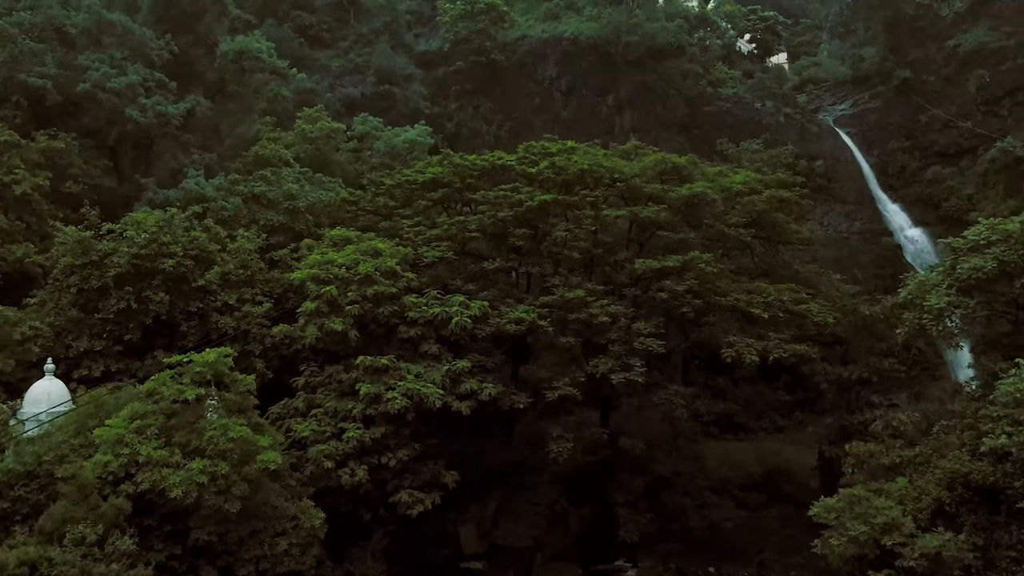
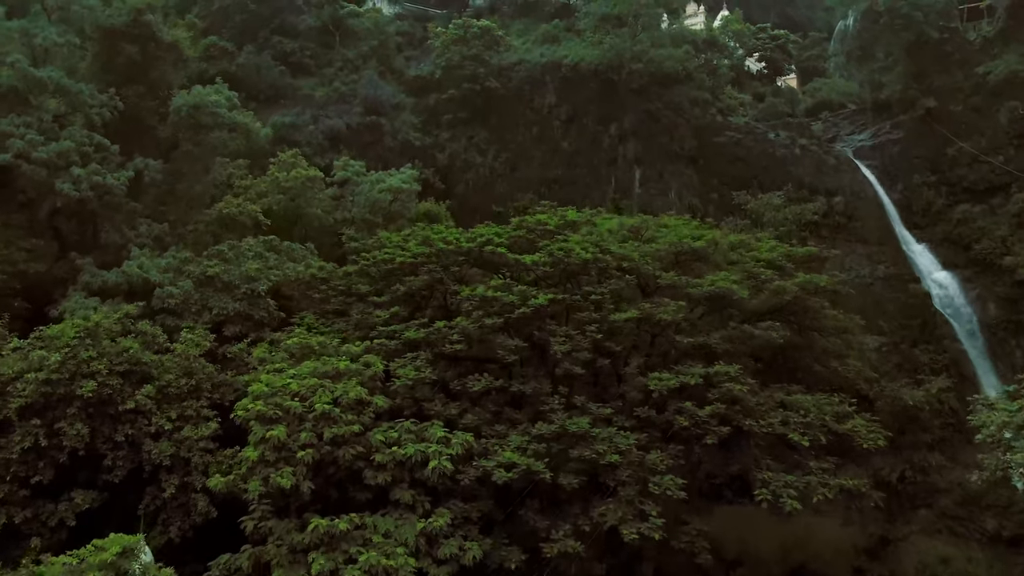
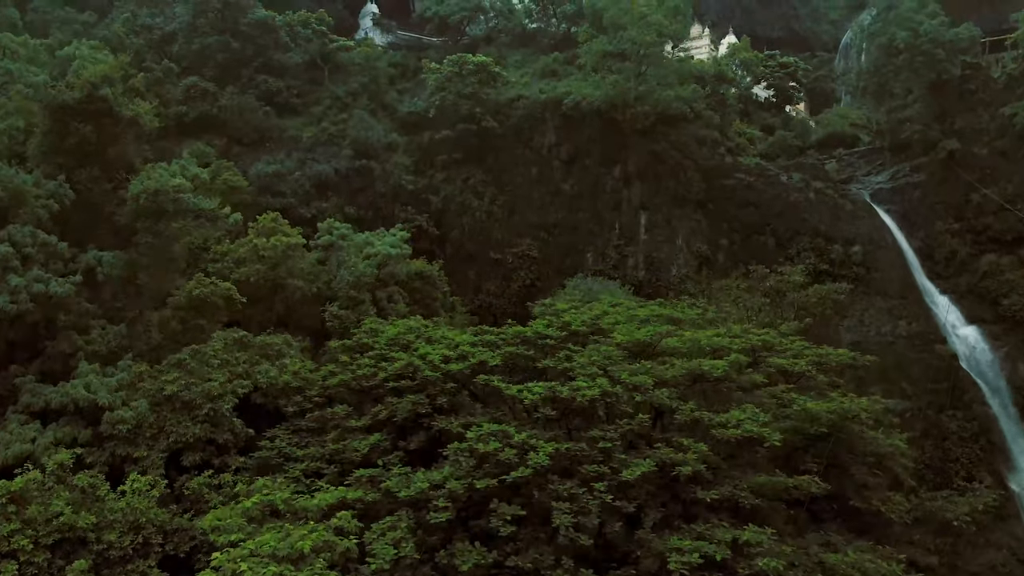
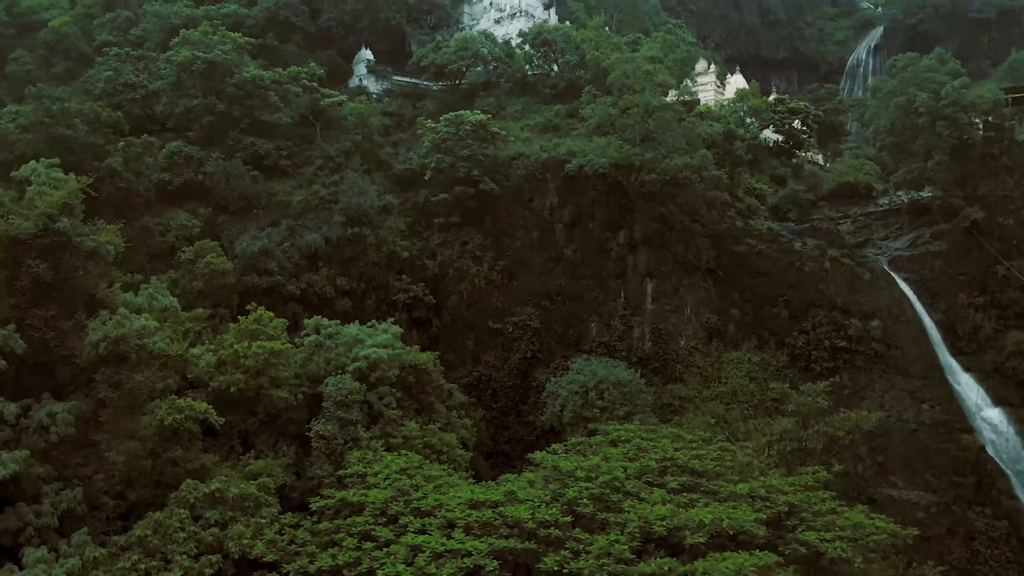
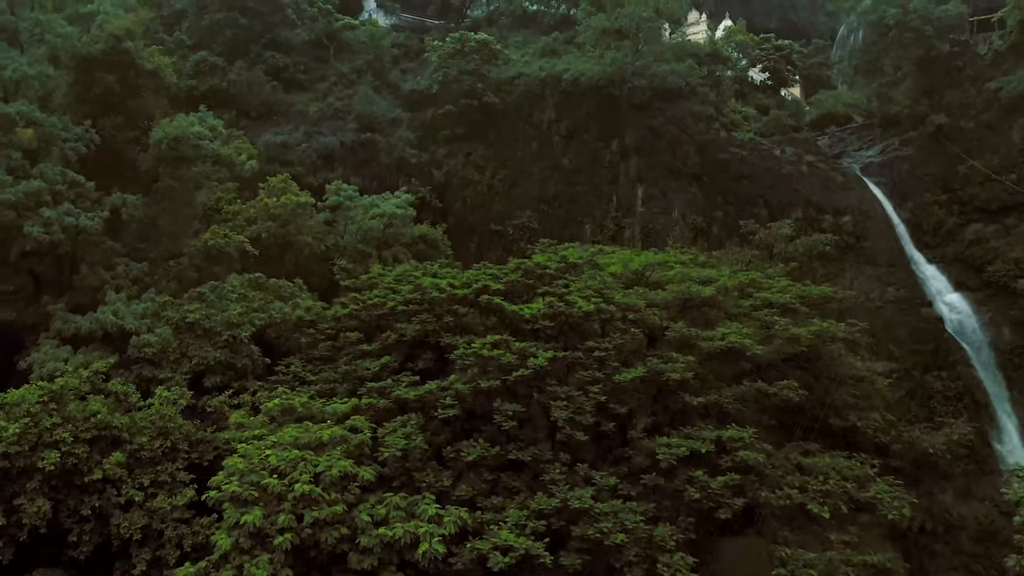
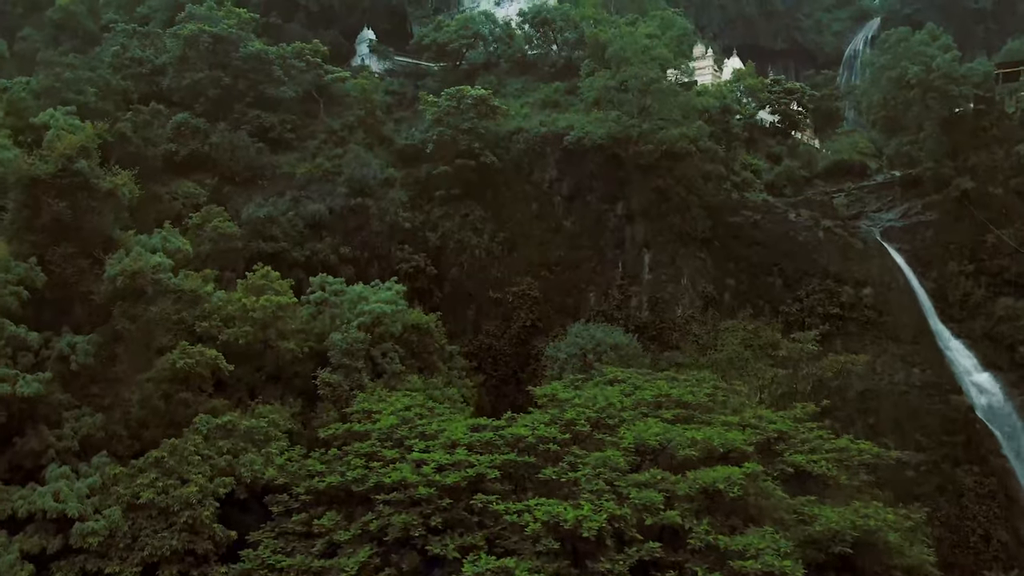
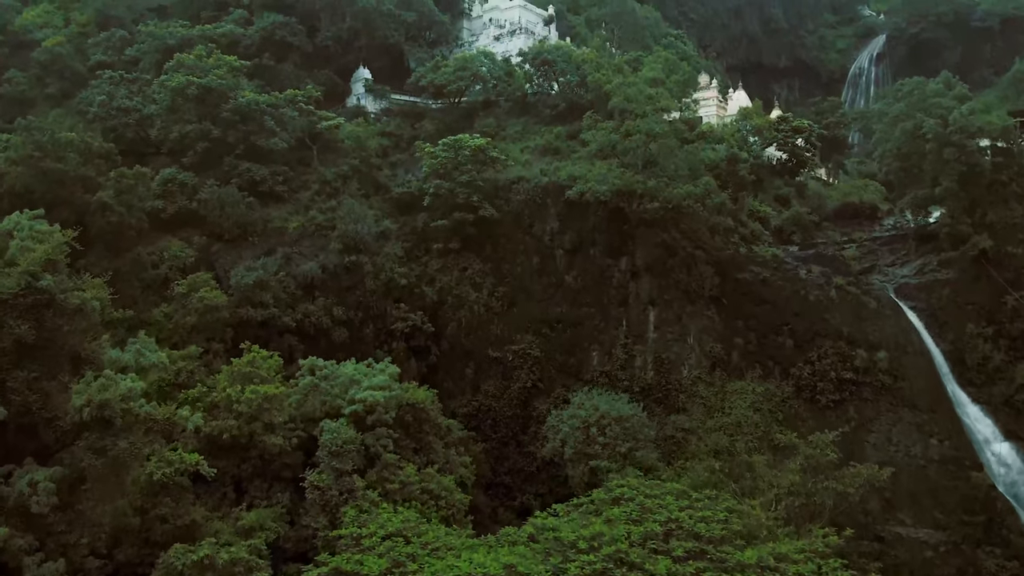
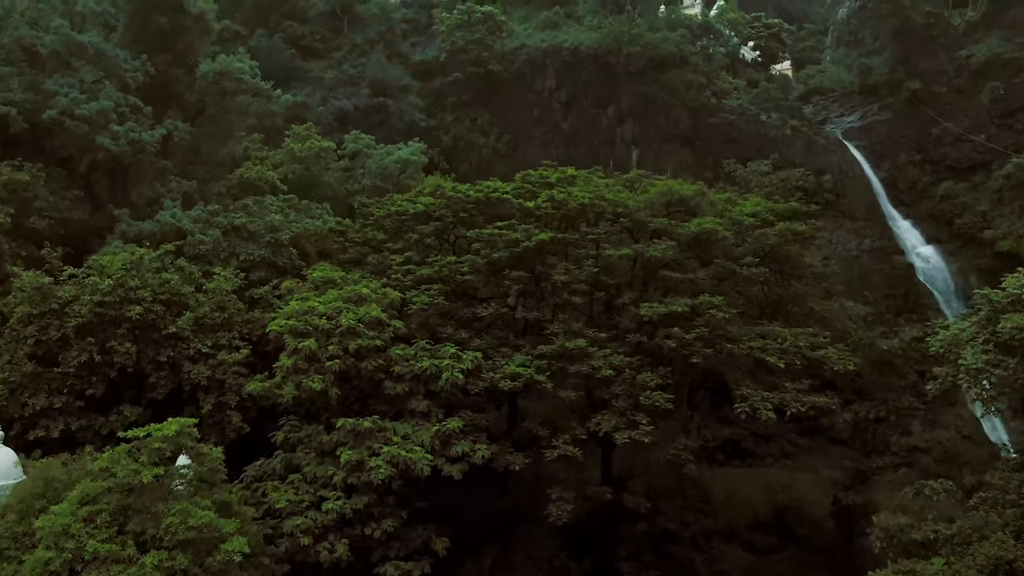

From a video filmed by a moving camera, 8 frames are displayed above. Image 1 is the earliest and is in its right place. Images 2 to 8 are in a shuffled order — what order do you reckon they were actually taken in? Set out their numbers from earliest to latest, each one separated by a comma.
8, 2, 5, 3, 6, 4, 7
